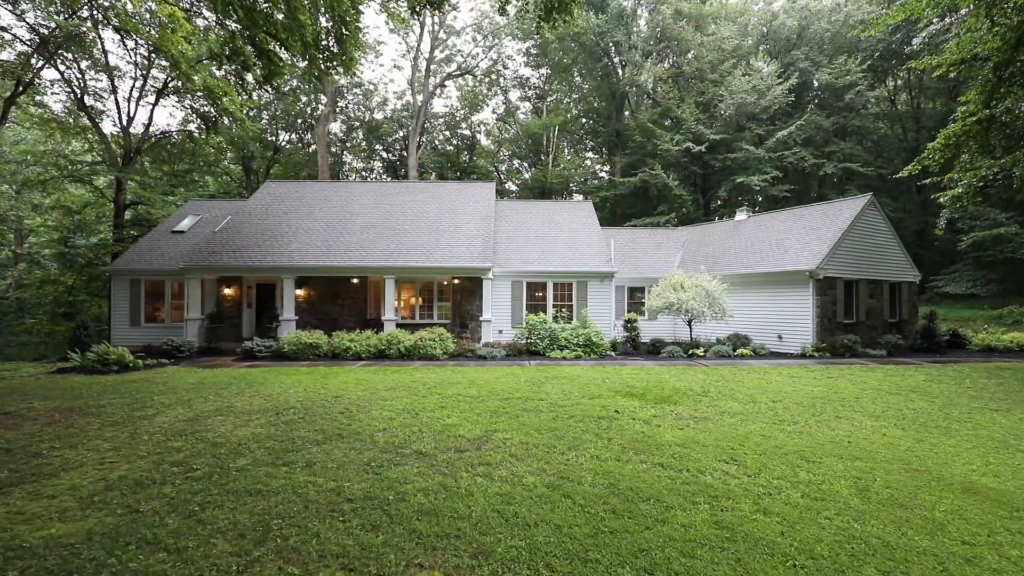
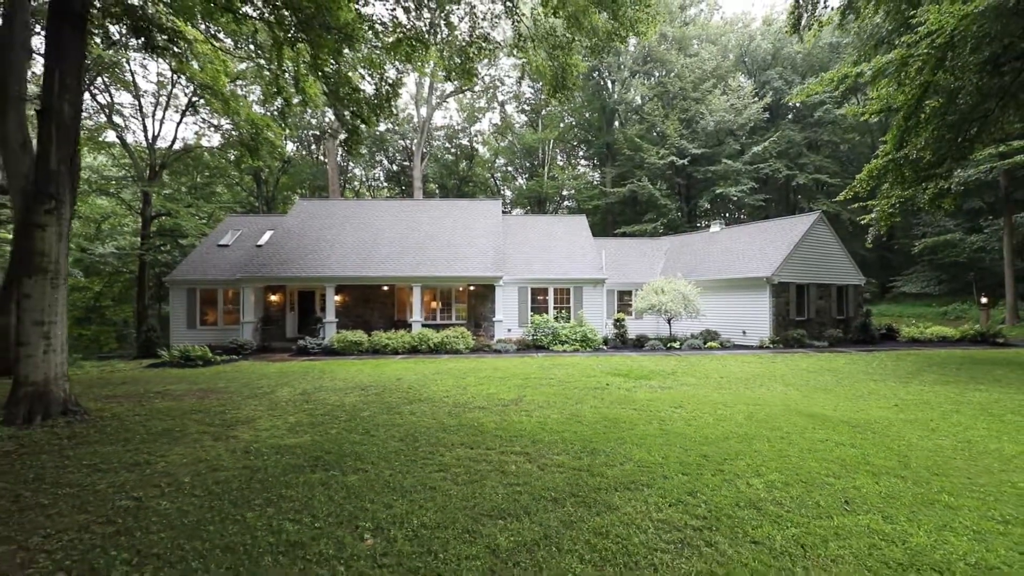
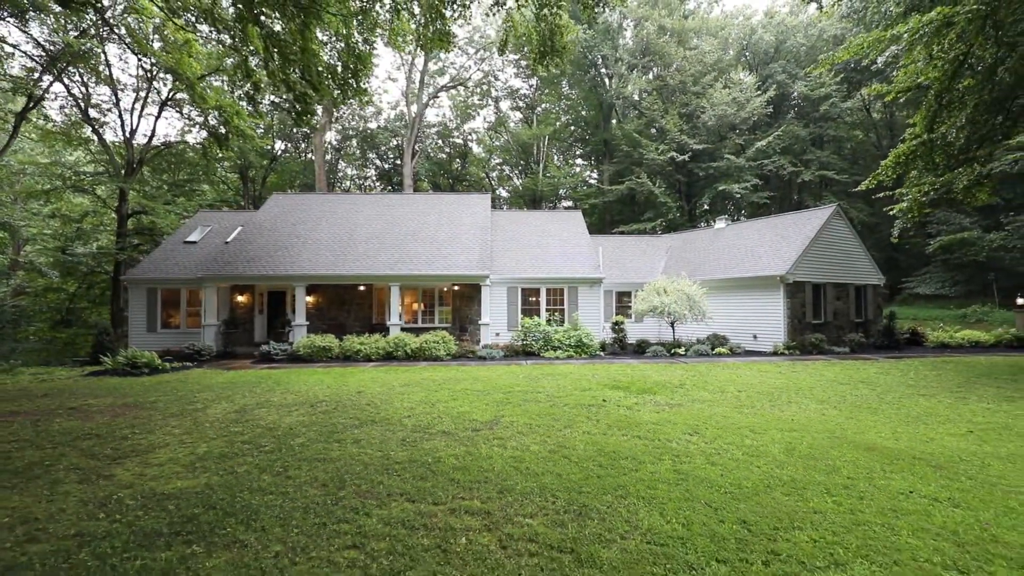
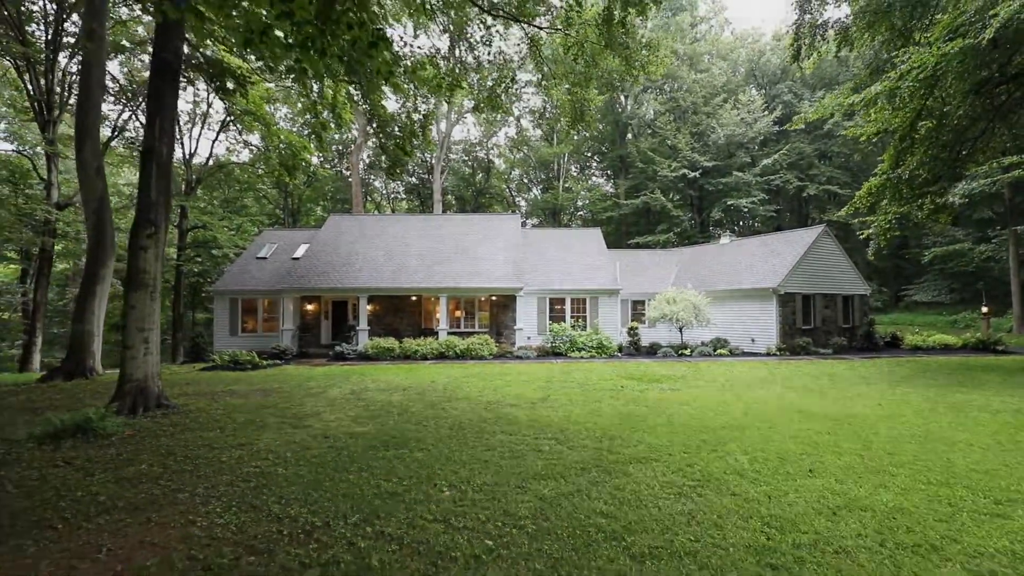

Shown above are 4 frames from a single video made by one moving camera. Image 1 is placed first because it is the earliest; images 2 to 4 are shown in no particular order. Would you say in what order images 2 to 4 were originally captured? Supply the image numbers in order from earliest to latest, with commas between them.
3, 2, 4
